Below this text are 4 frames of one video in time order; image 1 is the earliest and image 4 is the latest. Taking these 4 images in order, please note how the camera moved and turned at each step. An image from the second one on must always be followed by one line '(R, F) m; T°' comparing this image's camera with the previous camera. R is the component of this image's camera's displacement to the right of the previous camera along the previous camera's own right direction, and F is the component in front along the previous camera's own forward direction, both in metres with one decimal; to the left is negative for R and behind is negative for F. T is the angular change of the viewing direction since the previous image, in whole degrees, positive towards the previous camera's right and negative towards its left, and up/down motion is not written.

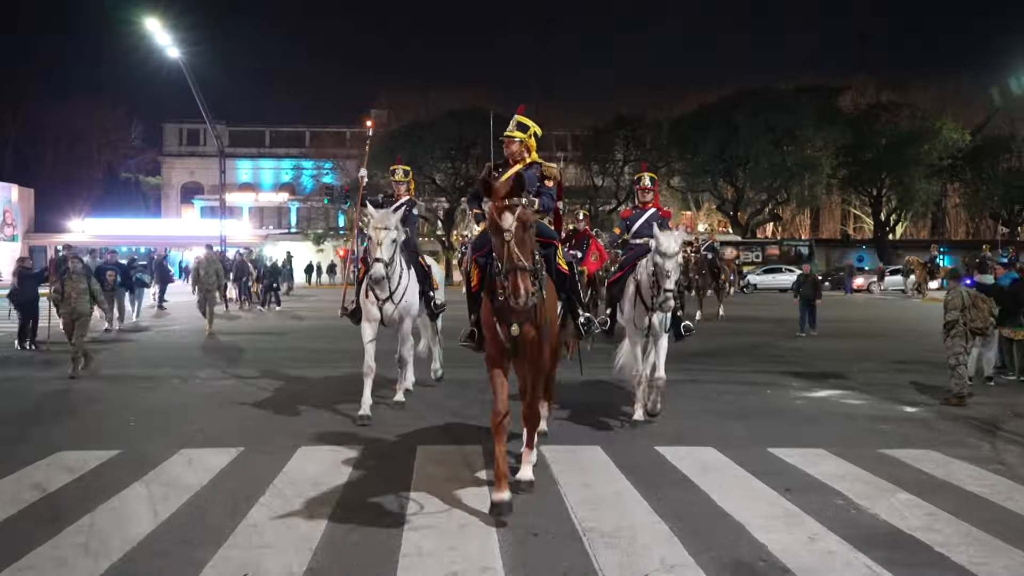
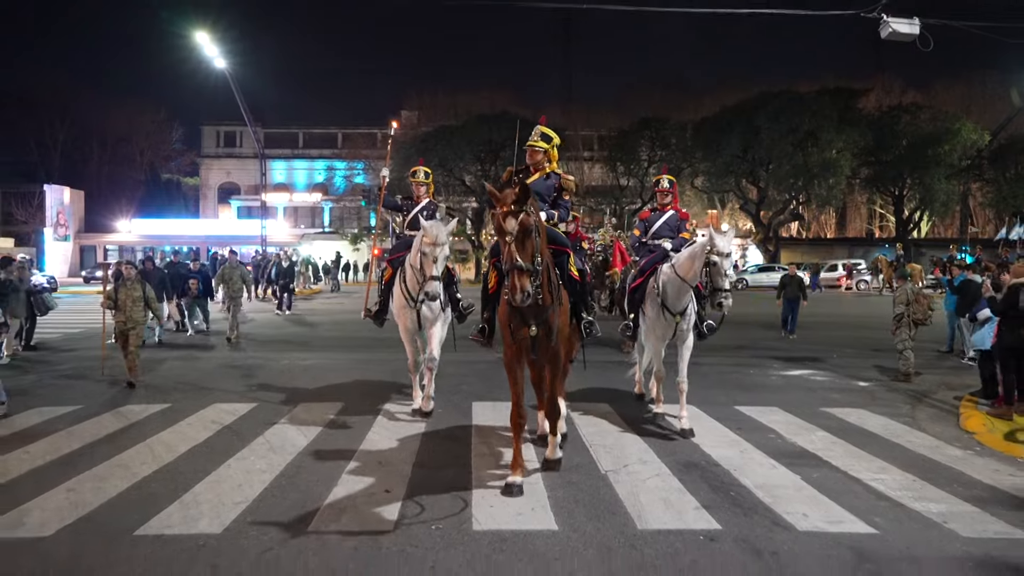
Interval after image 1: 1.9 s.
(-0.1, -2.7) m; -2°
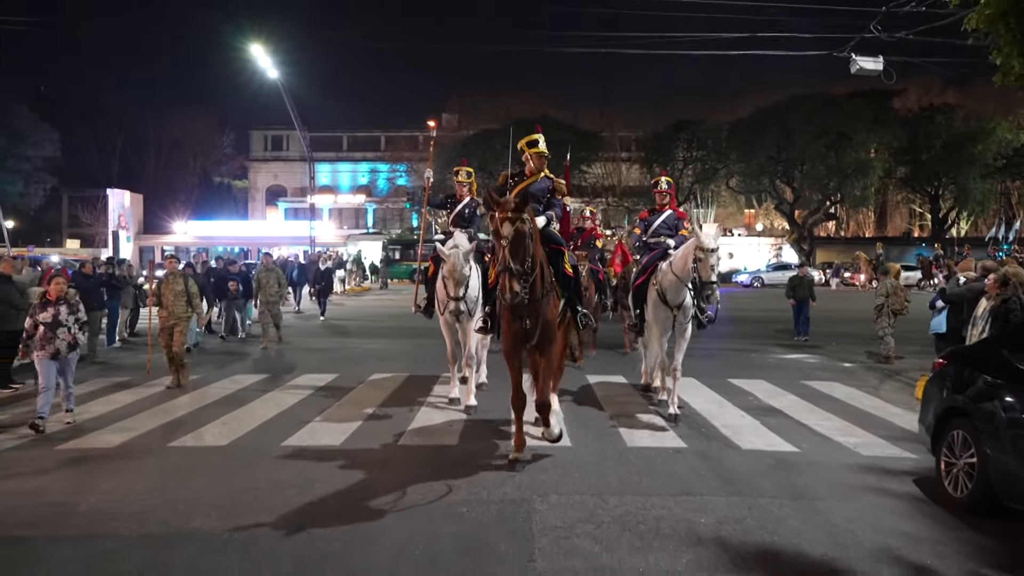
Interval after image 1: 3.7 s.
(+0.1, -2.4) m; -3°
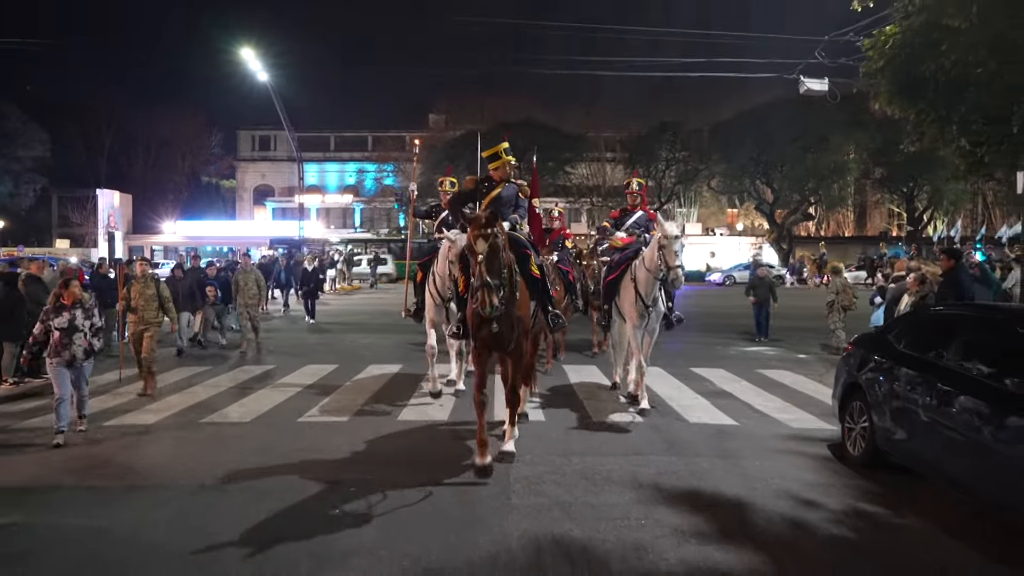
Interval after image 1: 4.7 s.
(+0.1, -1.4) m; +1°
